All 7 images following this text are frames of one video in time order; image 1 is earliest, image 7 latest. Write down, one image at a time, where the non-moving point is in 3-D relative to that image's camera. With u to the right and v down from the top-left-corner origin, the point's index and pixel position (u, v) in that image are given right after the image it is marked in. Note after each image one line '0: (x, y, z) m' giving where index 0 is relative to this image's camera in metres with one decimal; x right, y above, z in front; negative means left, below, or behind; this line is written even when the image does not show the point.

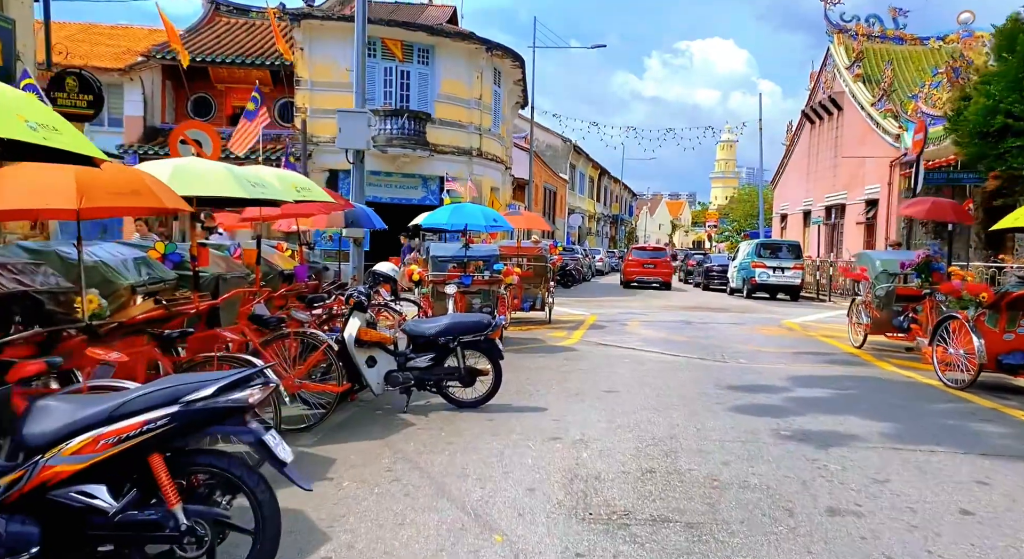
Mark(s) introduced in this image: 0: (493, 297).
0: (-0.3, -0.2, +12.7) m
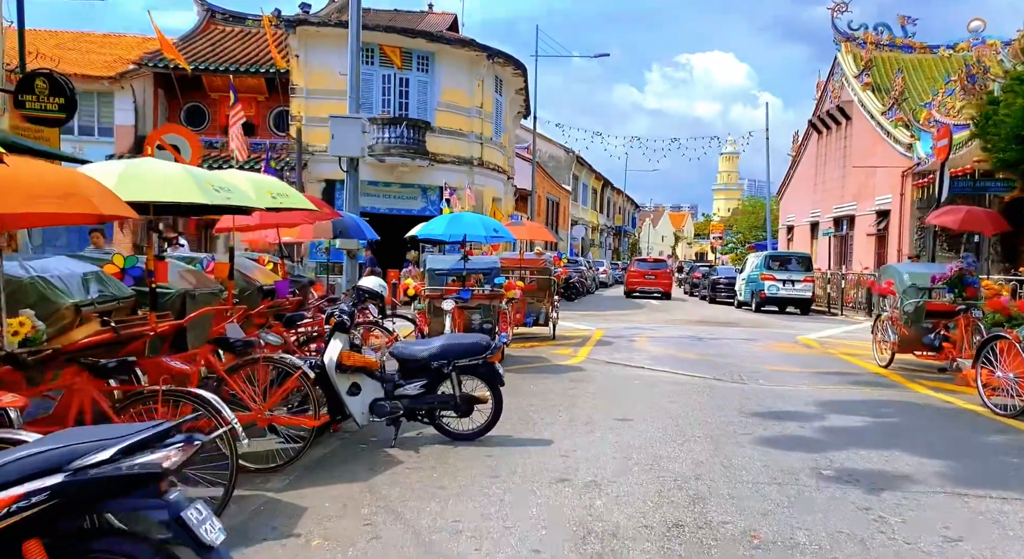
0: (-0.3, -0.4, +11.9) m
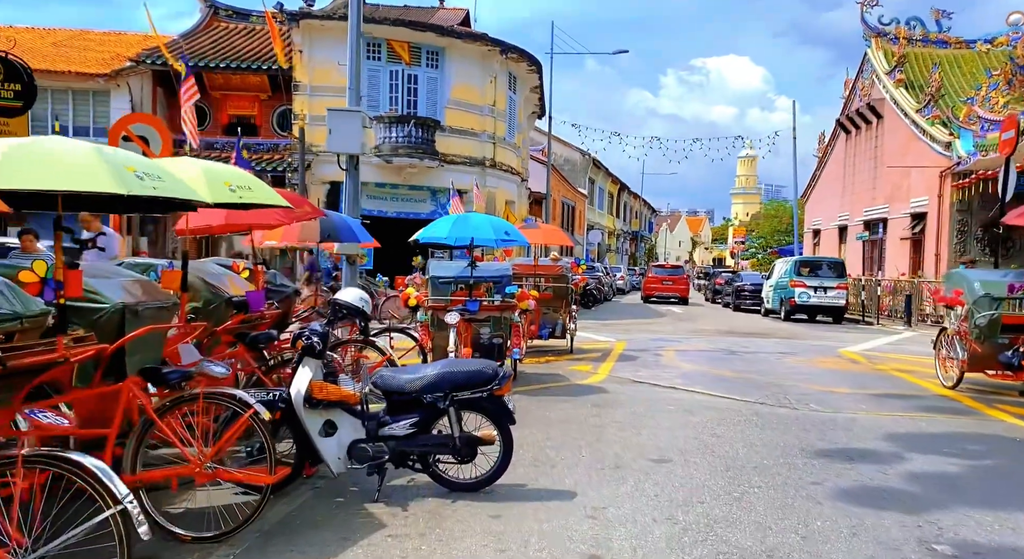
0: (-0.1, -0.5, +10.5) m
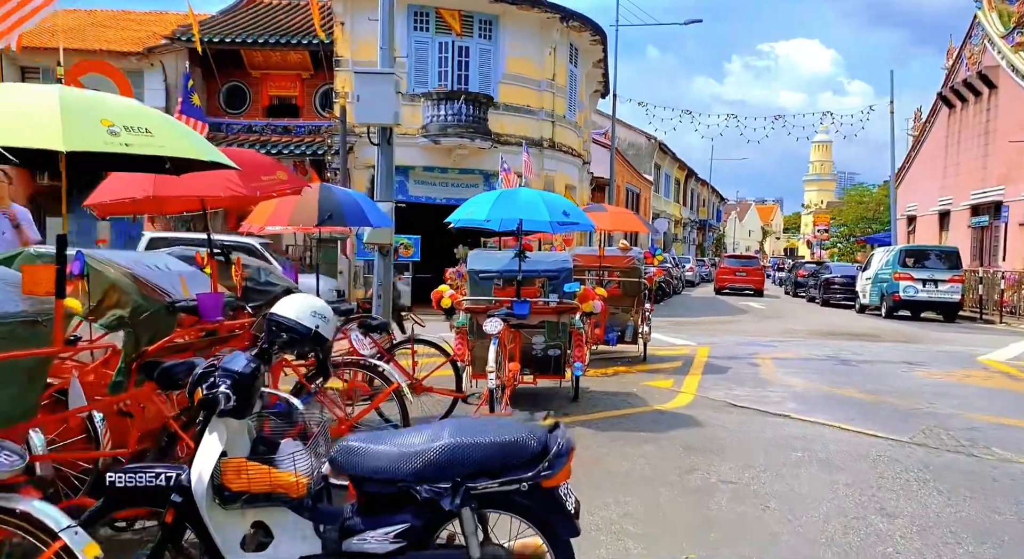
0: (+0.5, -0.5, +8.0) m
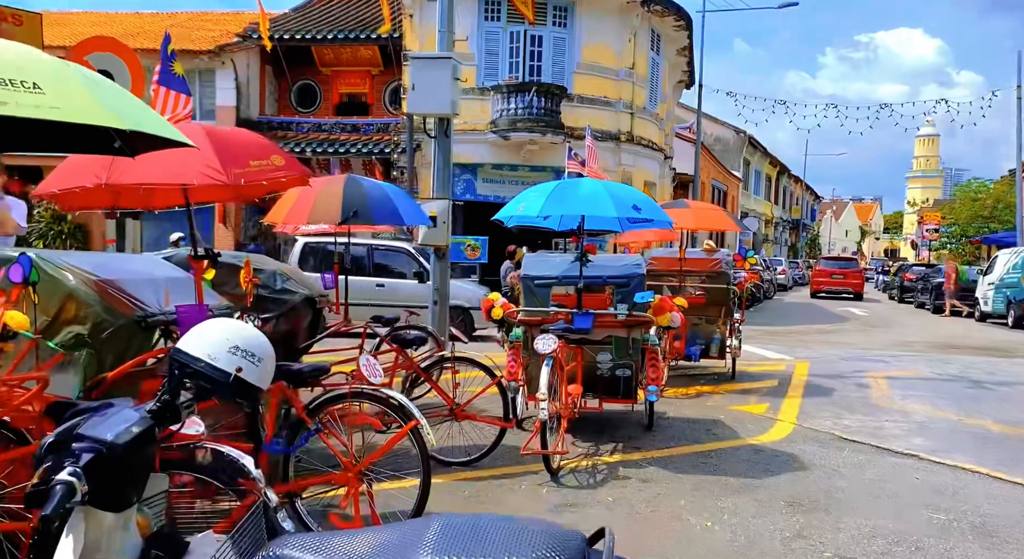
0: (+1.0, -0.6, +6.8) m
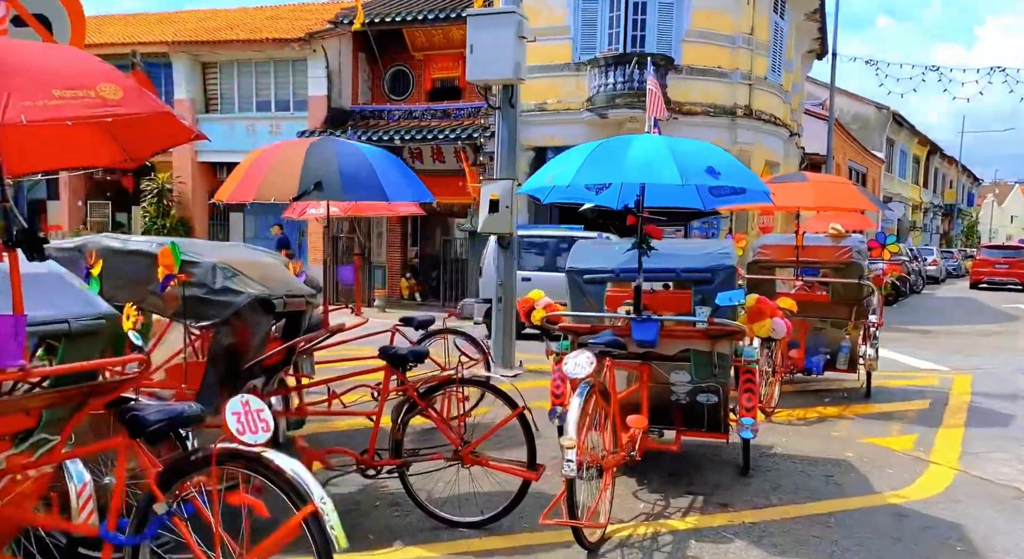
0: (+1.2, -0.5, +4.9) m
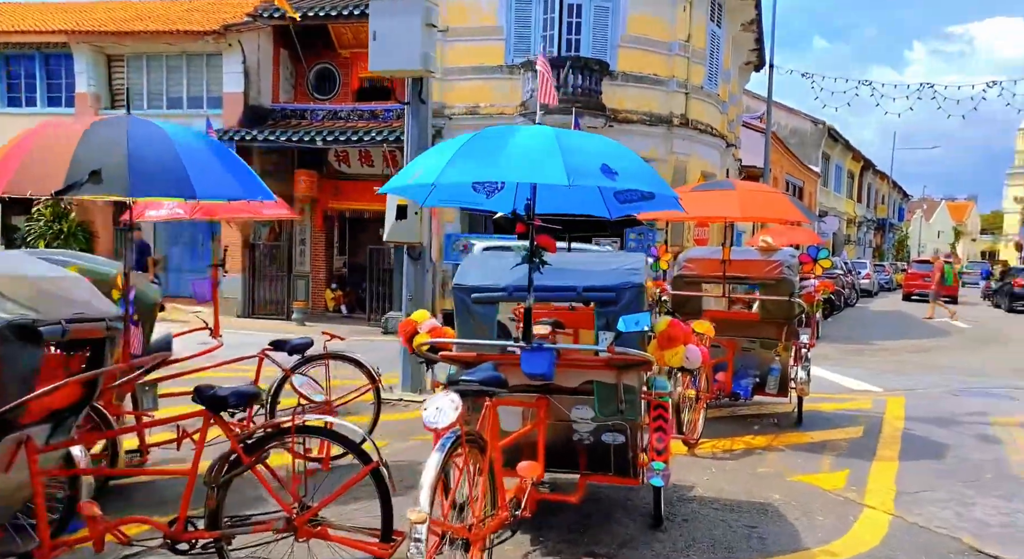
0: (+0.6, -0.6, +4.1) m
